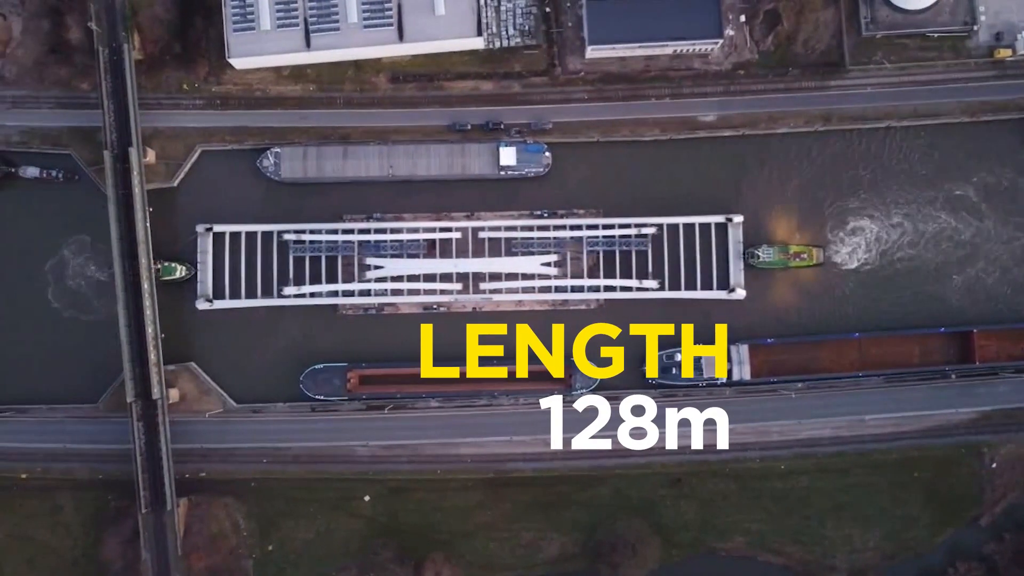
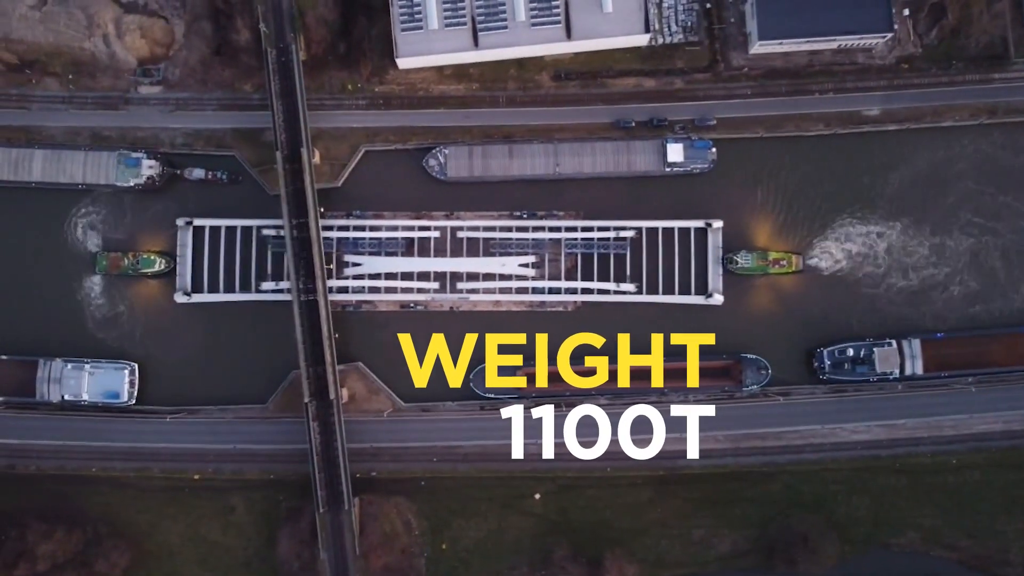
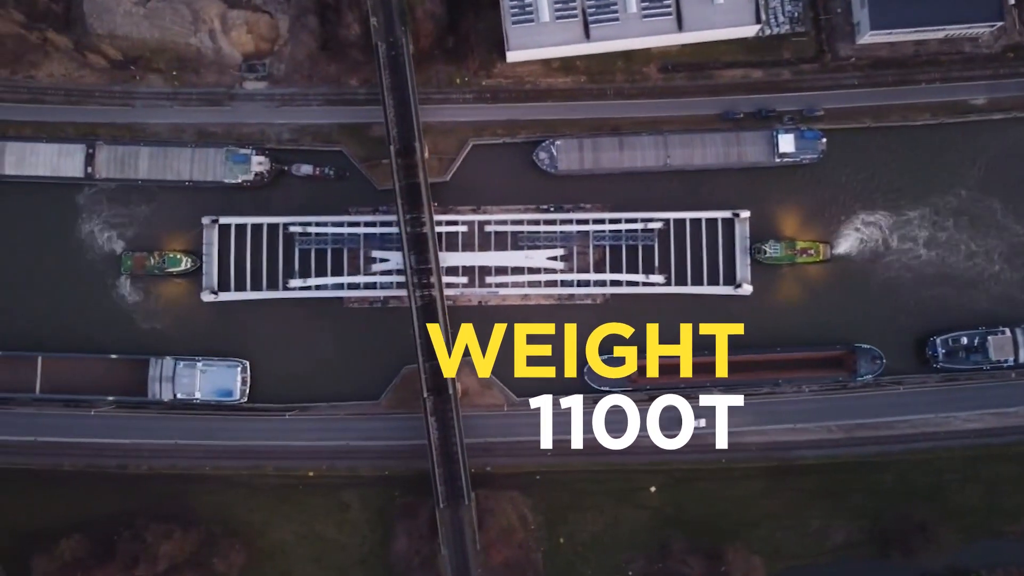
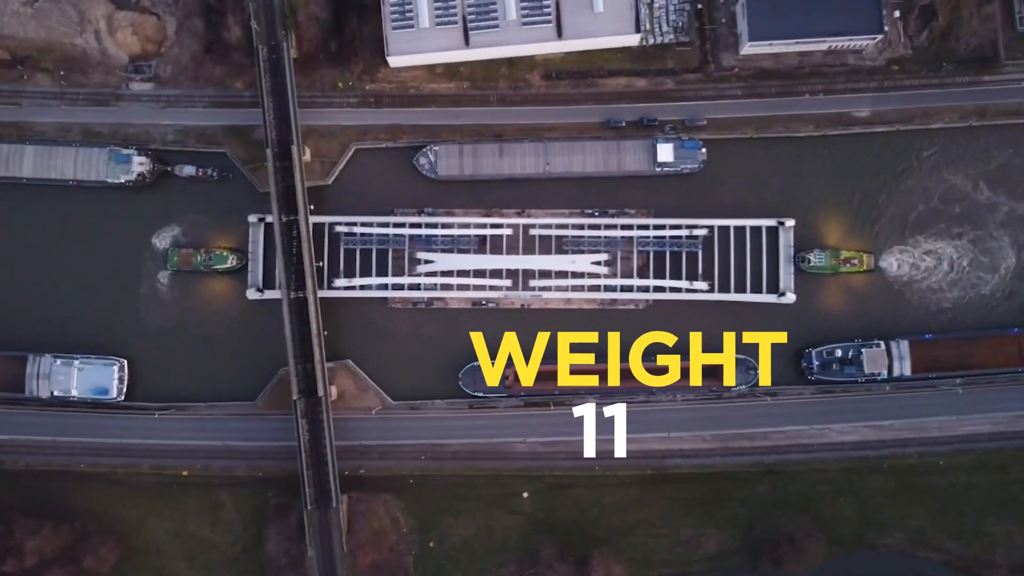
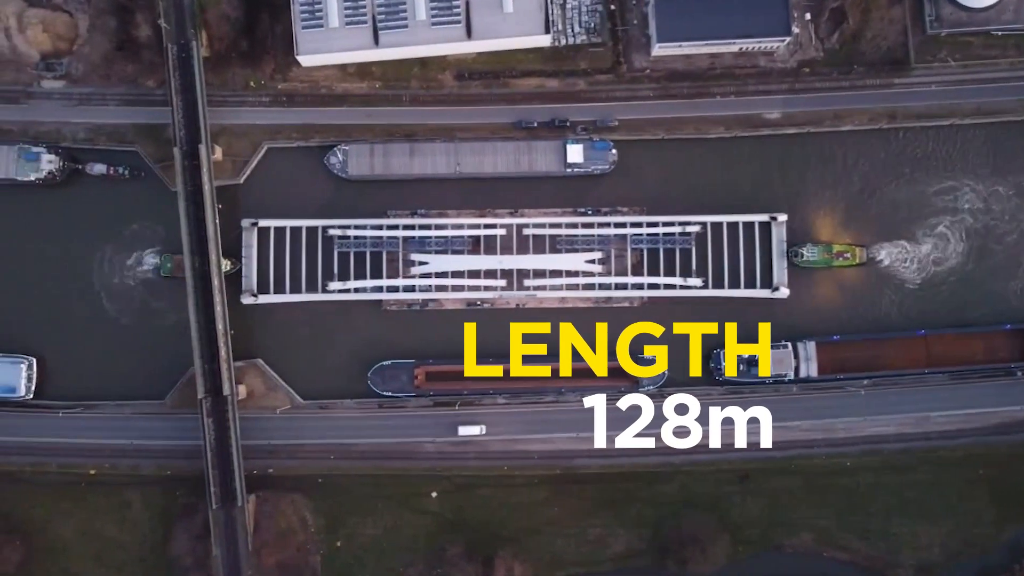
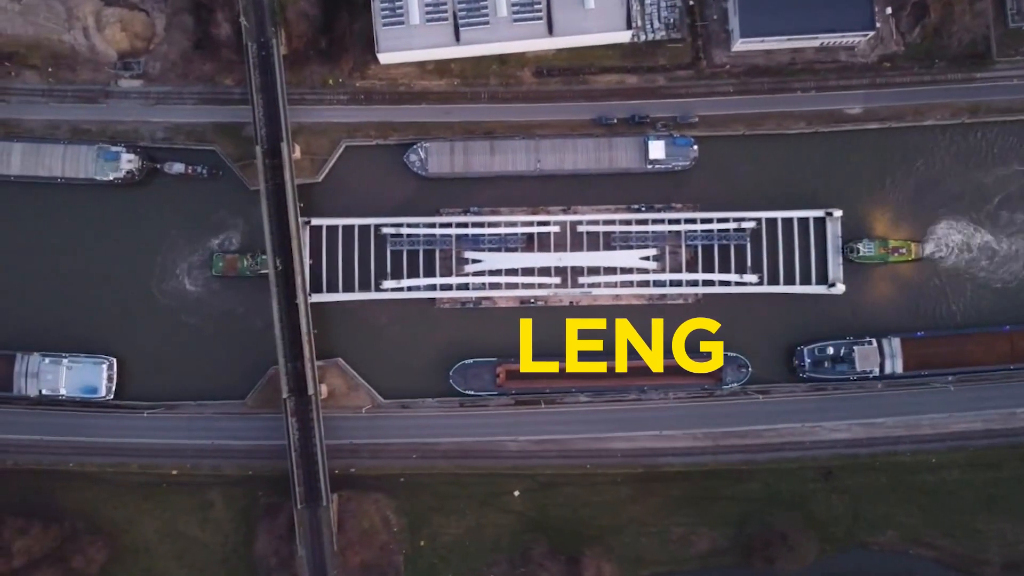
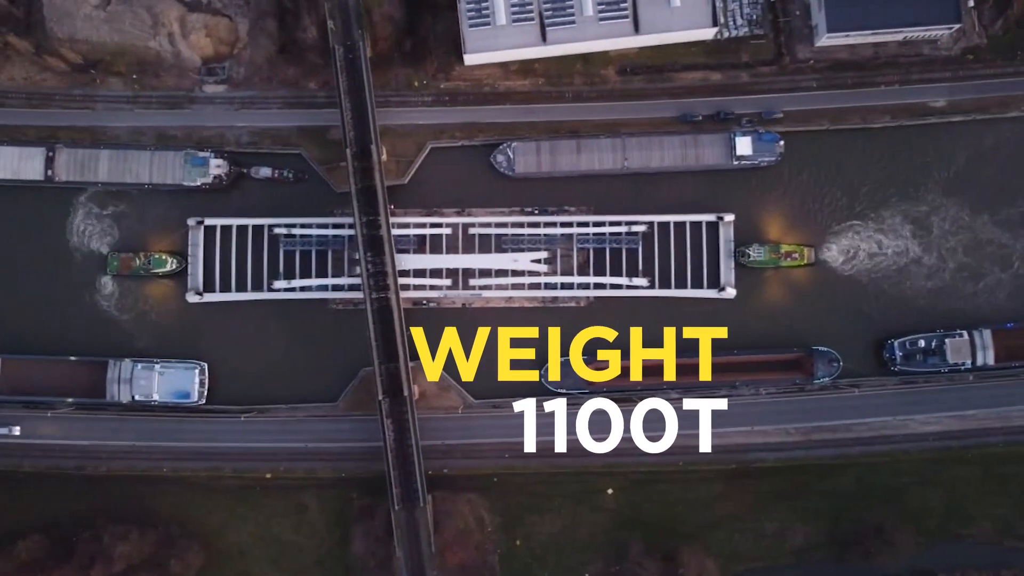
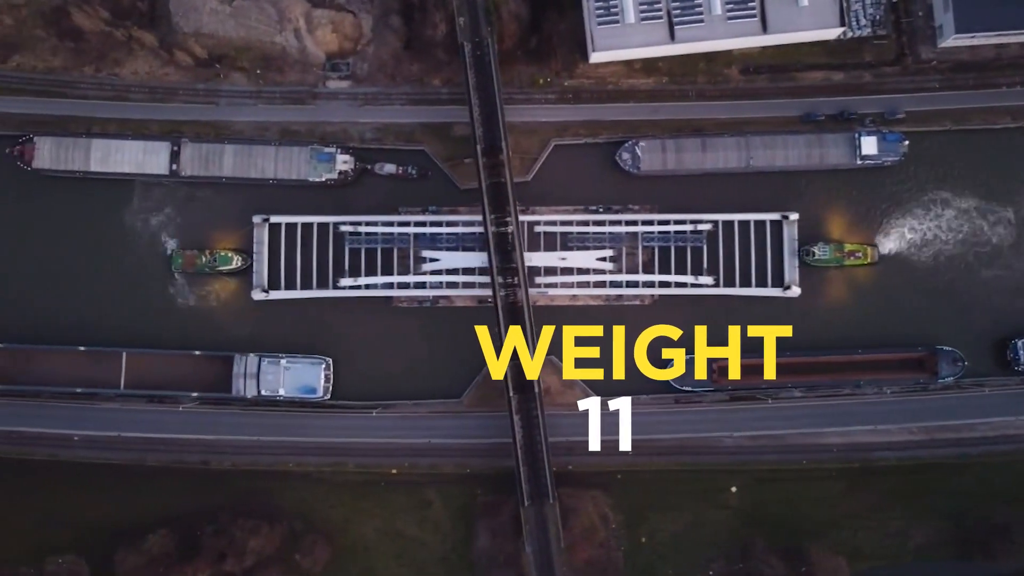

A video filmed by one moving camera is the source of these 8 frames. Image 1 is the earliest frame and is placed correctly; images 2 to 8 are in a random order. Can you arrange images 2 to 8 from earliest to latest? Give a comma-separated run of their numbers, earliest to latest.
5, 6, 4, 2, 7, 3, 8
